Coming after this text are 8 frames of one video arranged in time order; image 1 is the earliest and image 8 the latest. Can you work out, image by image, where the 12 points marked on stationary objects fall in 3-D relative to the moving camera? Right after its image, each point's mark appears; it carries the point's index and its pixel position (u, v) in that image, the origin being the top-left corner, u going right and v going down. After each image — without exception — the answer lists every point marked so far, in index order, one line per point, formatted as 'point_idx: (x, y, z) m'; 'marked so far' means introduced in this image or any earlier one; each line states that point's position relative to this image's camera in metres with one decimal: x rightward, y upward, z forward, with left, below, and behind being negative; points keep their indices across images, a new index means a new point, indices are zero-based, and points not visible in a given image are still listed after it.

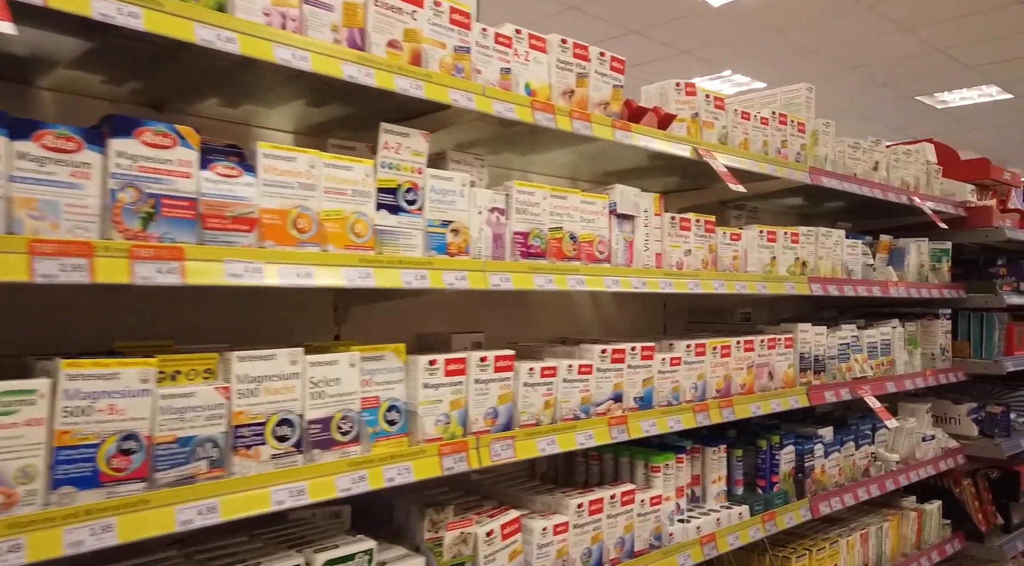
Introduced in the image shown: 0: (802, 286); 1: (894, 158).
0: (+1.0, 0.0, +2.7) m
1: (+1.6, +0.5, +3.4) m
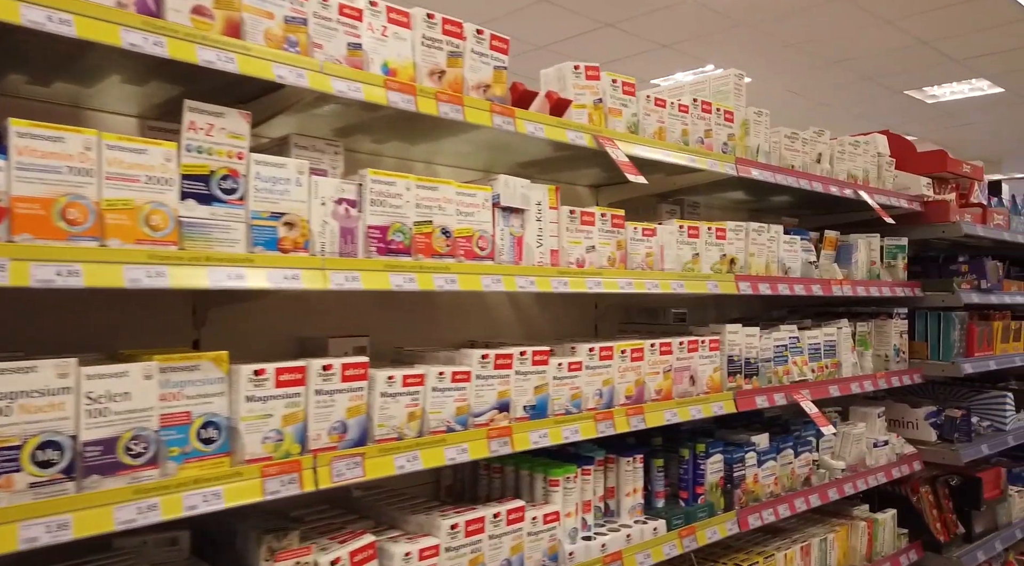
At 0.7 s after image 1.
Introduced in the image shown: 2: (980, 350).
0: (+0.7, 0.0, +2.6) m
1: (+1.3, +0.5, +3.3) m
2: (+2.3, -0.3, +4.0) m
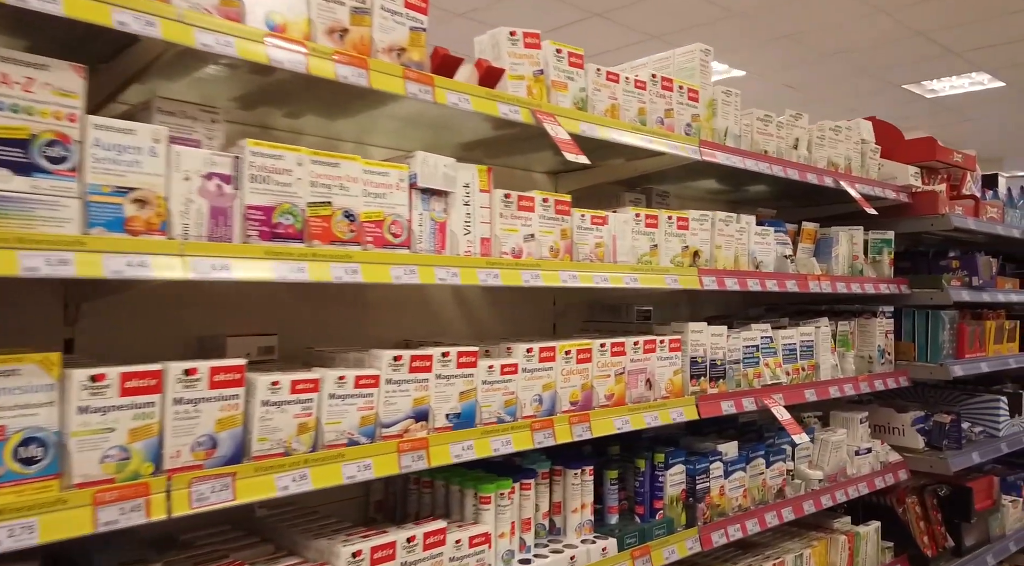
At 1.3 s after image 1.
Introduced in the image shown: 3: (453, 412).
0: (+0.5, 0.0, +2.3) m
1: (+1.2, +0.6, +3.0) m
2: (+2.1, -0.3, +3.7) m
3: (-0.1, -0.3, +1.7) m
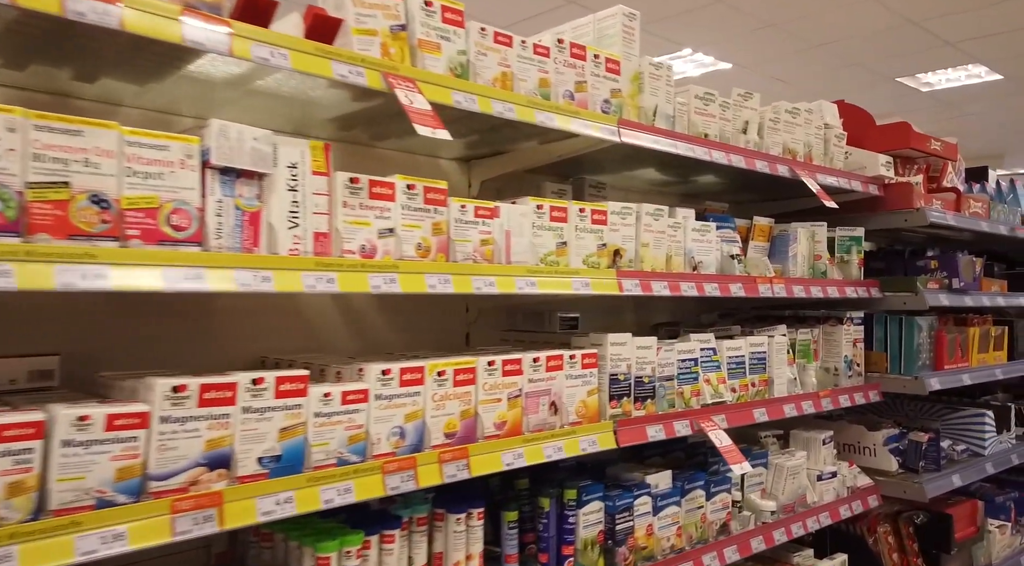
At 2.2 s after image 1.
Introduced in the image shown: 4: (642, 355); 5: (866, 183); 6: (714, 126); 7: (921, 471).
0: (+0.2, 0.0, +2.0) m
1: (+0.9, +0.6, +2.7) m
2: (+1.8, -0.3, +3.4) m
3: (-0.4, -0.3, +1.3) m
4: (+0.3, -0.2, +2.2) m
5: (+1.3, +0.4, +3.0) m
6: (+0.6, +0.5, +2.4) m
7: (+1.7, -0.8, +3.3) m
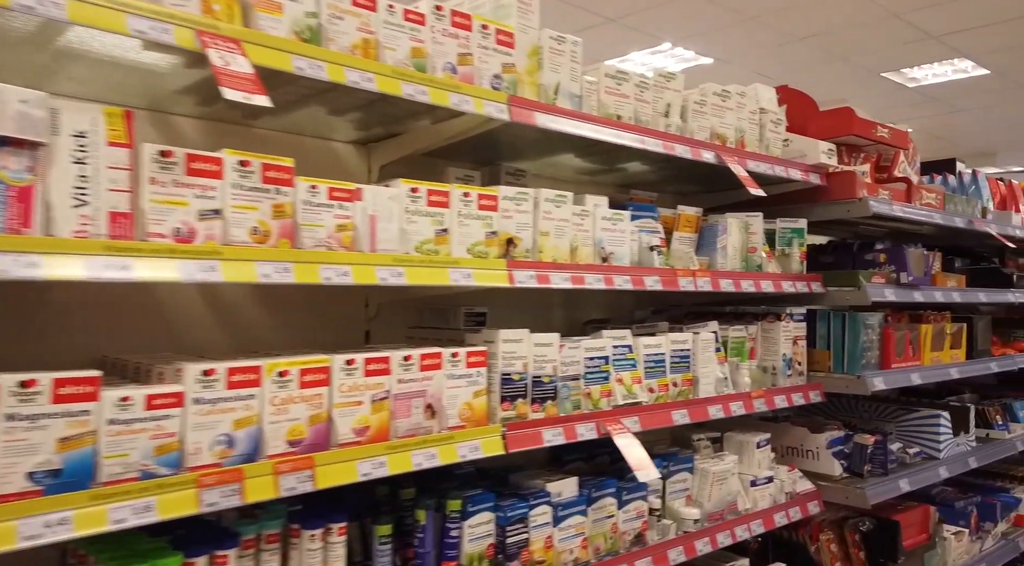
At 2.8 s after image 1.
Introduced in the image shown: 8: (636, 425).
0: (-0.1, 0.0, +1.8) m
1: (+0.6, +0.6, +2.5) m
2: (+1.6, -0.3, +3.2) m
3: (-0.7, -0.3, +1.2) m
4: (+0.1, -0.2, +2.0) m
5: (+1.1, +0.4, +2.9) m
6: (+0.3, +0.5, +2.2) m
7: (+1.4, -0.7, +3.1) m
8: (+0.3, -0.4, +2.2) m
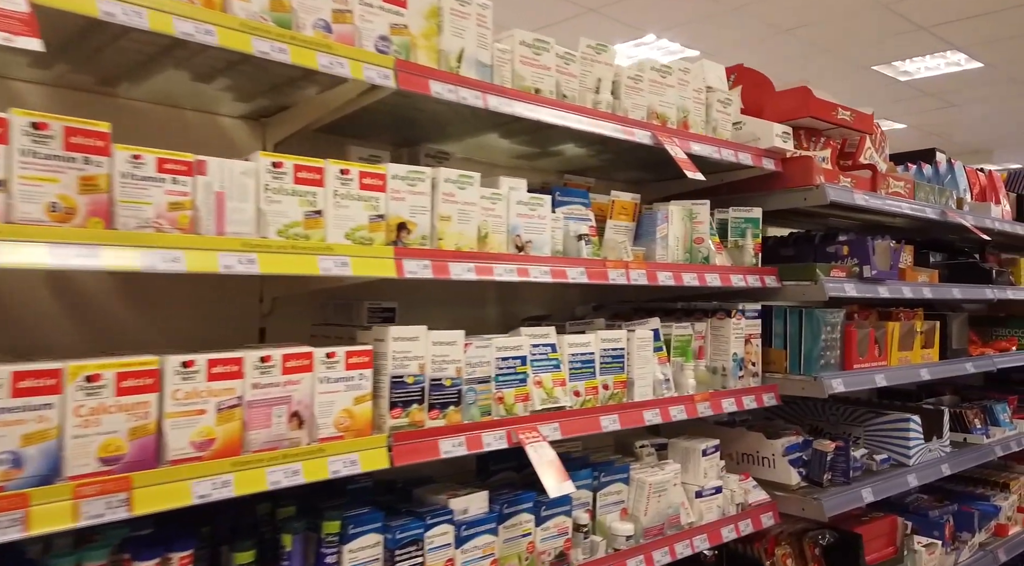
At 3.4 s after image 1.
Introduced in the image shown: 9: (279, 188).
0: (-0.3, 0.0, +1.6) m
1: (+0.4, +0.6, +2.3) m
2: (+1.3, -0.3, +3.0) m
3: (-0.9, -0.2, +0.9) m
4: (-0.2, -0.2, +1.8) m
5: (+0.8, +0.4, +2.7) m
6: (+0.1, +0.5, +2.0) m
7: (+1.1, -0.7, +2.9) m
8: (+0.1, -0.4, +2.0) m
9: (-0.4, +0.2, +1.5) m
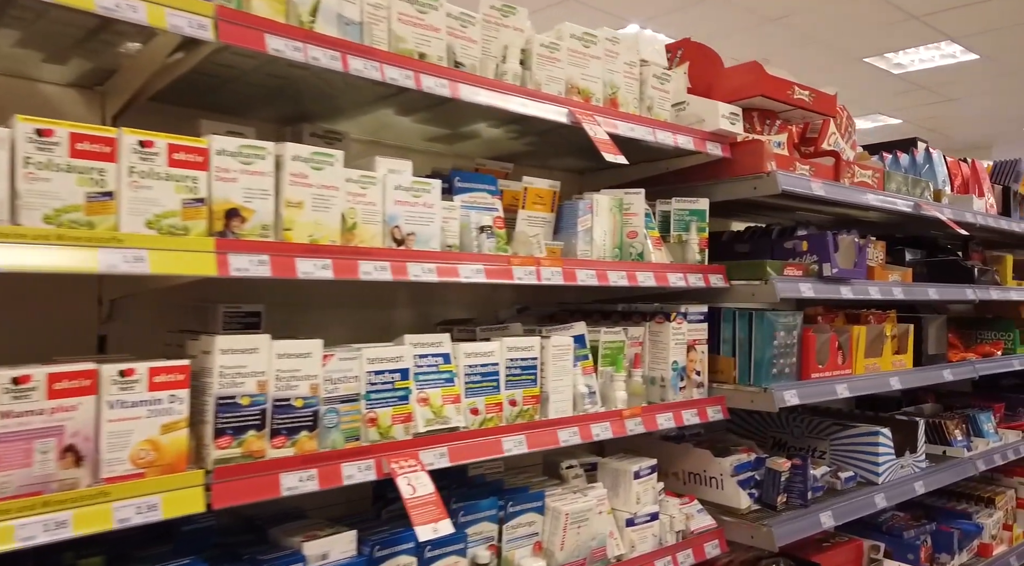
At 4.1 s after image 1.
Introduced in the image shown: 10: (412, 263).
0: (-0.5, 0.0, +1.3) m
1: (+0.1, +0.6, +2.0) m
2: (+1.0, -0.3, +2.7) m
3: (-1.1, -0.2, +0.6) m
4: (-0.4, -0.2, +1.5) m
5: (+0.6, +0.4, +2.4) m
6: (-0.2, +0.5, +1.7) m
7: (+0.9, -0.7, +2.6) m
8: (-0.1, -0.4, +1.7) m
9: (-0.7, +0.2, +1.2) m
10: (-0.2, 0.0, +1.6) m
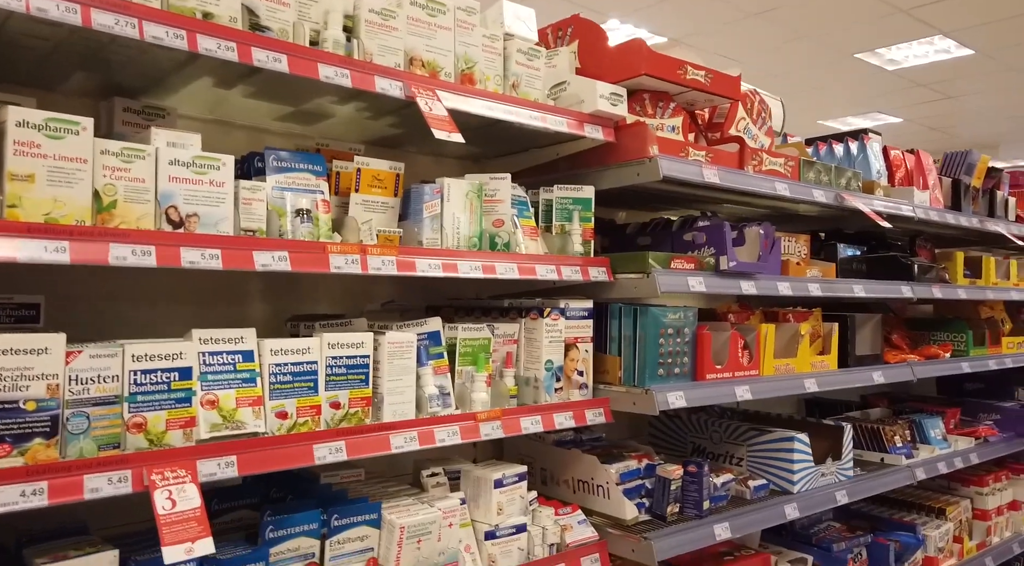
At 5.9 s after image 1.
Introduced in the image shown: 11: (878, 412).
0: (-0.9, +0.1, +1.1) m
1: (-0.3, +0.6, +1.8) m
2: (+0.7, -0.3, +2.5) m
3: (-1.5, -0.2, +0.4) m
4: (-0.8, -0.1, +1.3) m
5: (+0.2, +0.4, +2.2) m
6: (-0.5, +0.5, +1.5) m
7: (+0.5, -0.7, +2.4) m
8: (-0.5, -0.3, +1.5) m
9: (-1.1, +0.2, +1.0) m
10: (-0.6, +0.1, +1.4) m
11: (+1.9, -0.7, +4.2) m
